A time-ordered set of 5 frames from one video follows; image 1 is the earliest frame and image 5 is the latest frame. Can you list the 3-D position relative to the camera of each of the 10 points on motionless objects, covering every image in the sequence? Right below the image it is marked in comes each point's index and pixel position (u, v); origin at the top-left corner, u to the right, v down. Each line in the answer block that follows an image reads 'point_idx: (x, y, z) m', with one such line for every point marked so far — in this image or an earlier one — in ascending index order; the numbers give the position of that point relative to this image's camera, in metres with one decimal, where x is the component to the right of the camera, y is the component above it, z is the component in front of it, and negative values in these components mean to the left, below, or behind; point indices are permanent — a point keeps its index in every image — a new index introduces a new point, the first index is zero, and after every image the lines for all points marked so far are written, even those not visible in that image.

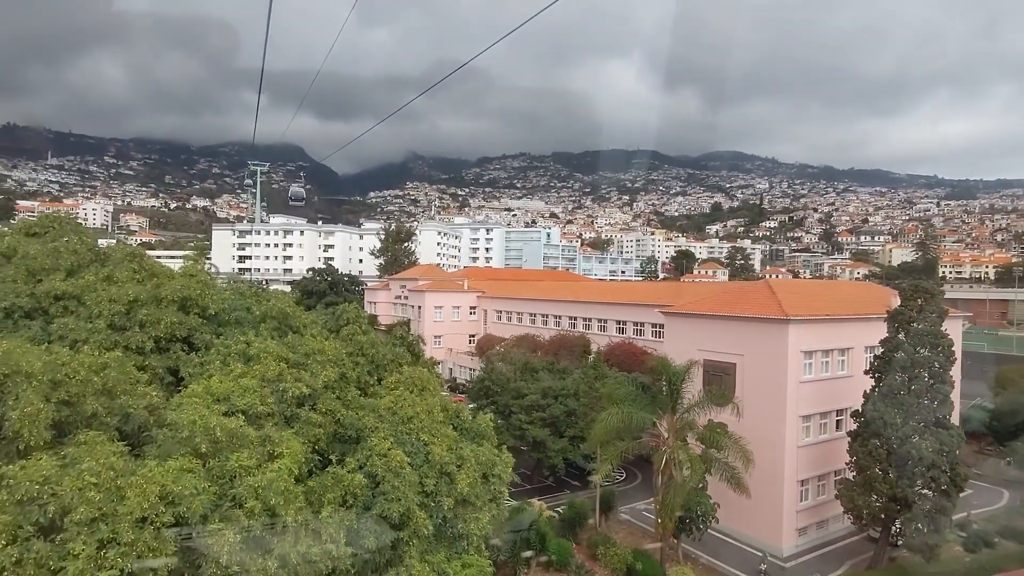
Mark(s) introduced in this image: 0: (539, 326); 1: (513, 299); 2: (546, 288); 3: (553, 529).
0: (+1.2, -1.3, +17.9) m
1: (+0.3, -0.4, +19.0) m
2: (+1.4, -0.1, +19.3) m
3: (+0.6, -3.6, +8.7) m
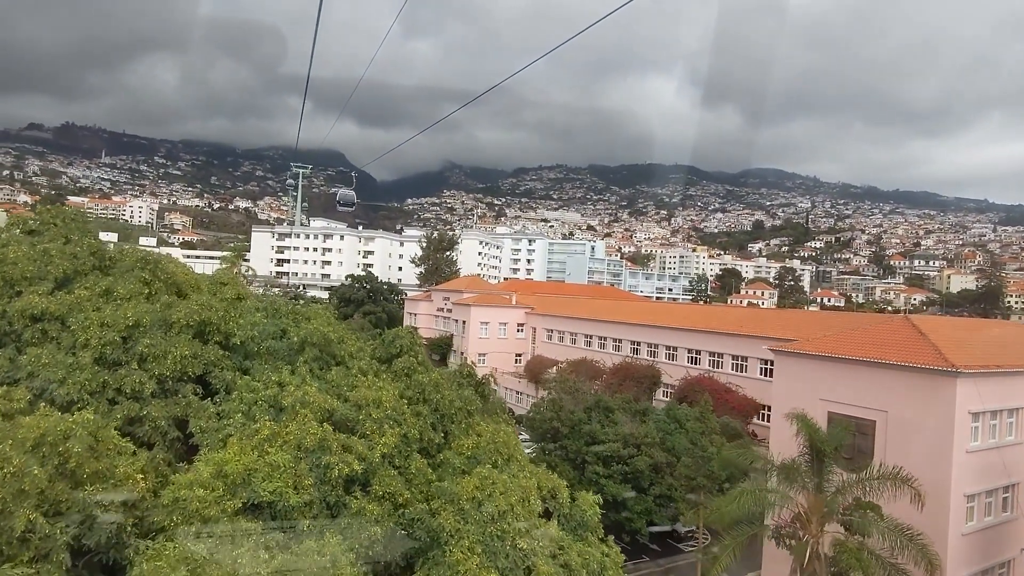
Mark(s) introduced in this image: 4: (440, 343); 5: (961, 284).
0: (+2.4, -1.8, +16.7) m
1: (+1.7, -0.9, +17.9) m
2: (+2.8, -0.6, +18.1) m
3: (+1.3, -3.9, +7.6) m
4: (-2.4, -2.0, +20.0) m
5: (+15.1, +0.2, +19.8) m
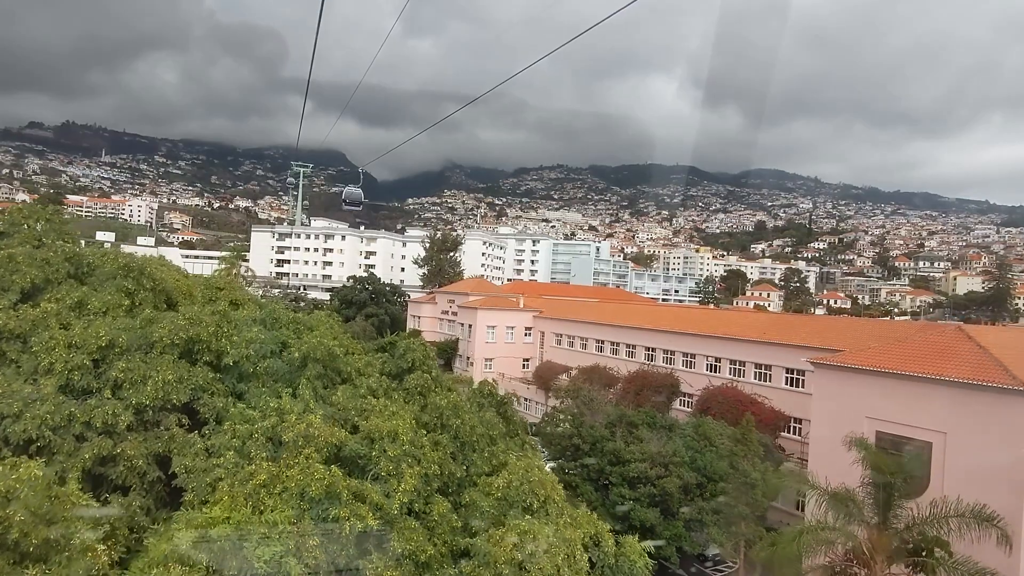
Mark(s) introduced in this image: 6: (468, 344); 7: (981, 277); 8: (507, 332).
0: (+2.6, -1.8, +16.3) m
1: (+1.8, -1.0, +17.5) m
2: (+3.0, -0.7, +17.7) m
3: (+1.5, -4.0, +7.2) m
4: (-2.2, -2.0, +19.6) m
5: (+15.2, +0.1, +19.4) m
6: (-1.5, -1.8, +19.1) m
7: (+15.3, +0.3, +18.9) m
8: (-0.3, -1.4, +19.0) m
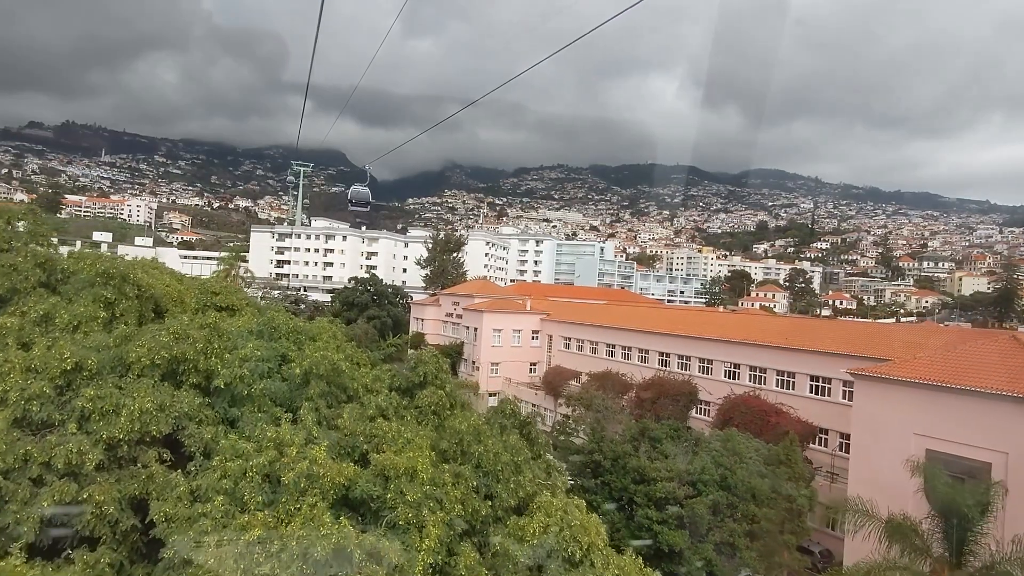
0: (+2.7, -1.9, +16.0) m
1: (+2.0, -1.0, +17.2) m
2: (+3.1, -0.7, +17.4) m
3: (+1.6, -4.0, +6.9) m
4: (-2.1, -2.0, +19.2) m
5: (+15.4, 0.0, +19.0) m
6: (-1.3, -1.8, +18.7) m
7: (+15.4, +0.3, +18.5) m
8: (-0.1, -1.4, +18.6) m
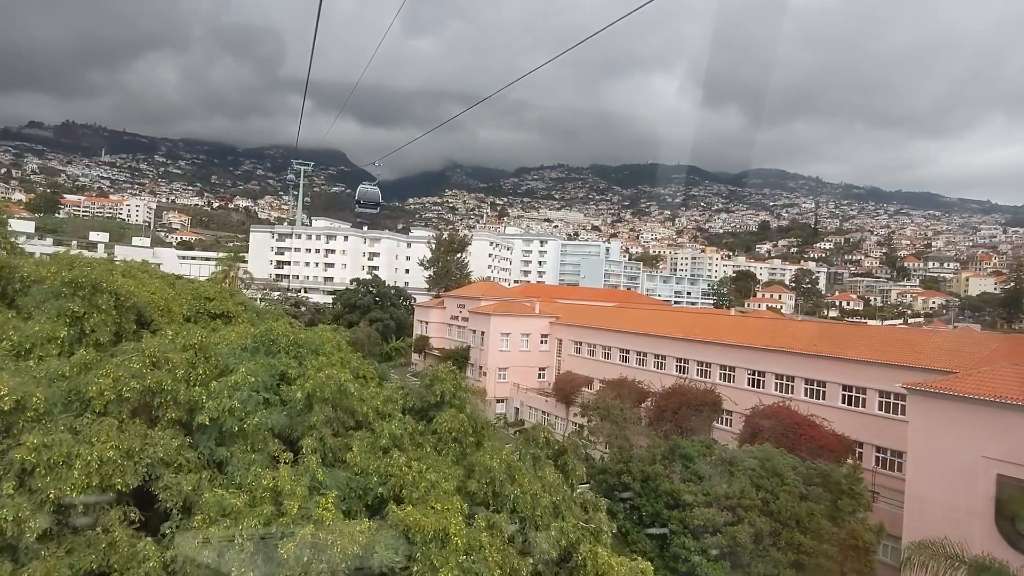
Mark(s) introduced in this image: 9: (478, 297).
0: (+2.9, -1.9, +15.6) m
1: (+2.1, -1.1, +16.8) m
2: (+3.3, -0.8, +17.0) m
3: (+1.8, -4.1, +6.4) m
4: (-1.9, -2.1, +18.8) m
5: (+15.5, 0.0, +18.6) m
6: (-1.2, -1.9, +18.3) m
7: (+15.6, +0.2, +18.1) m
8: (0.0, -1.5, +18.2) m
9: (-1.4, -0.2, +20.1) m
